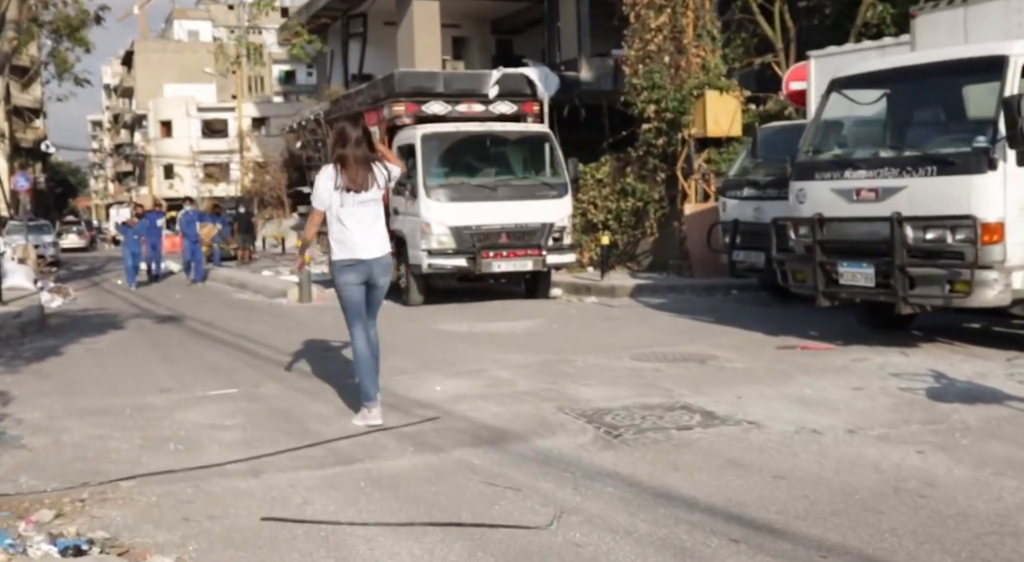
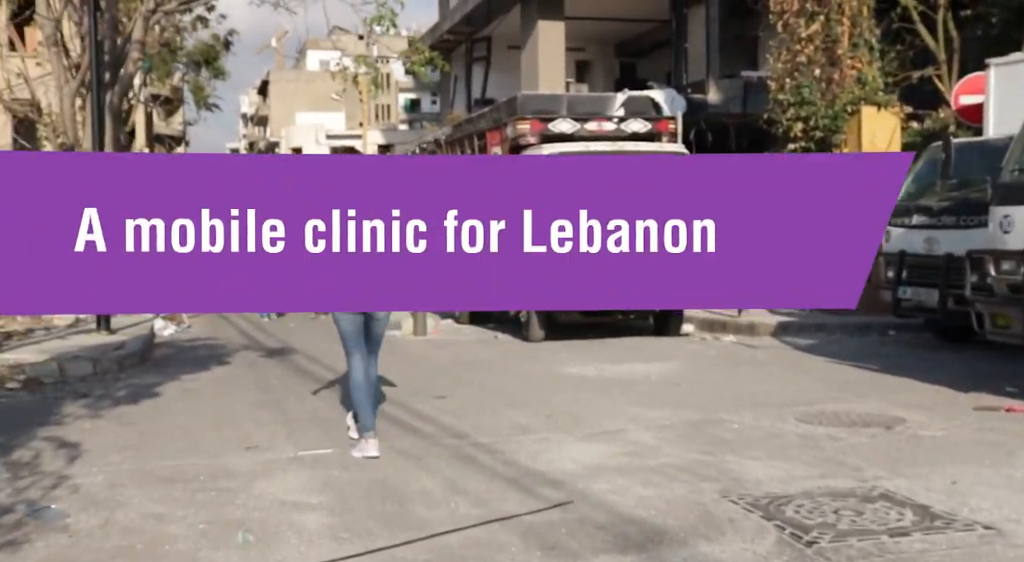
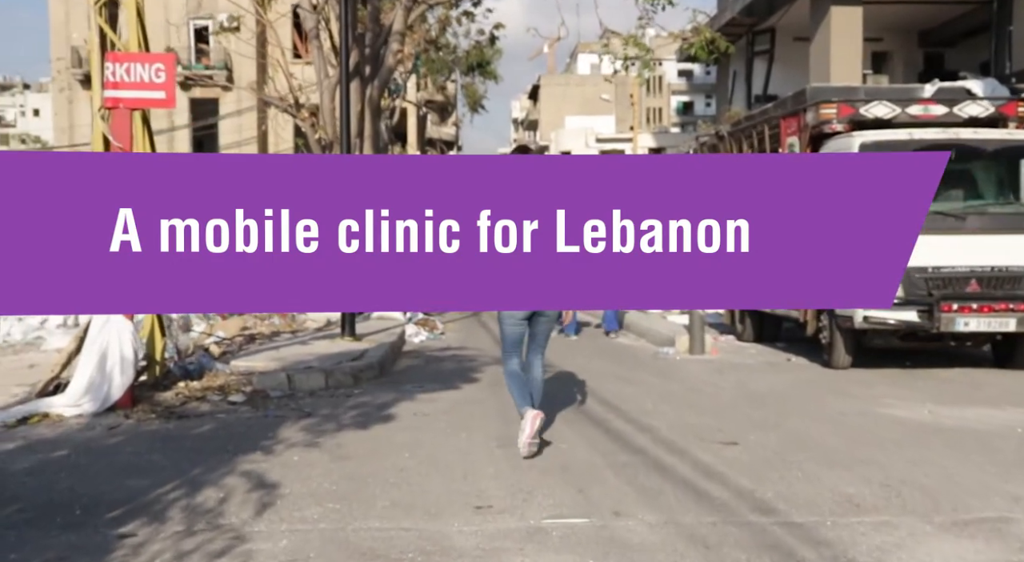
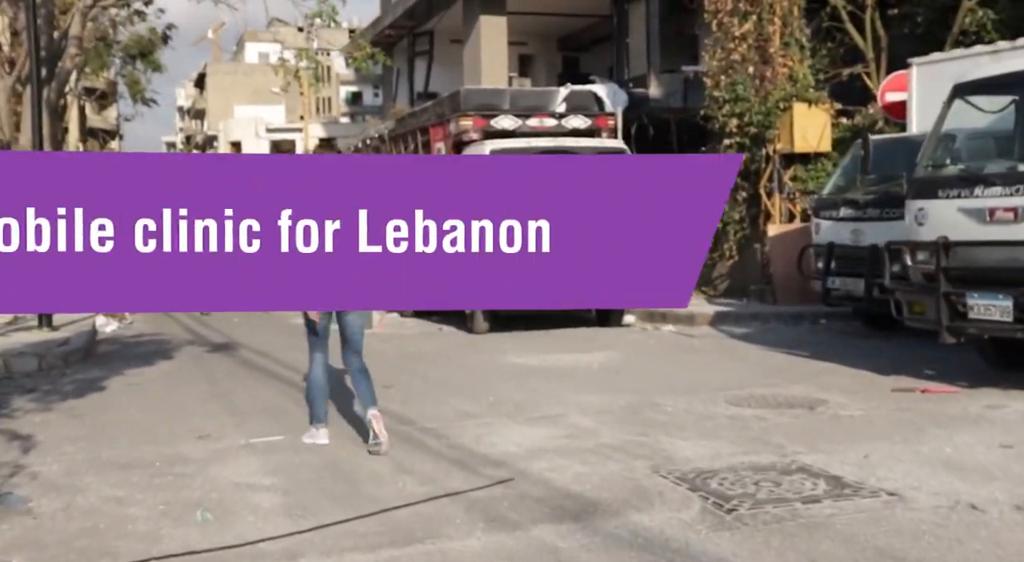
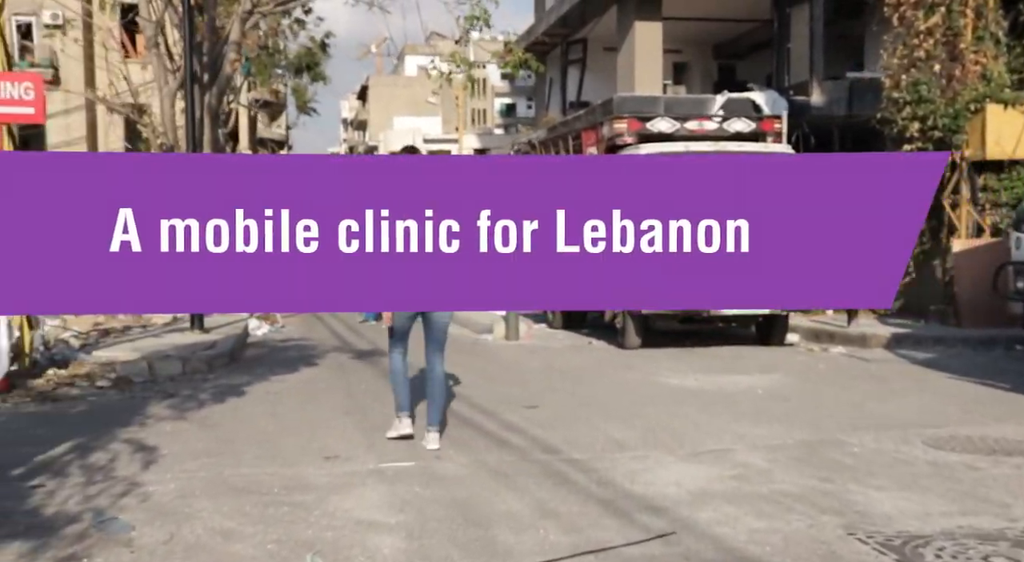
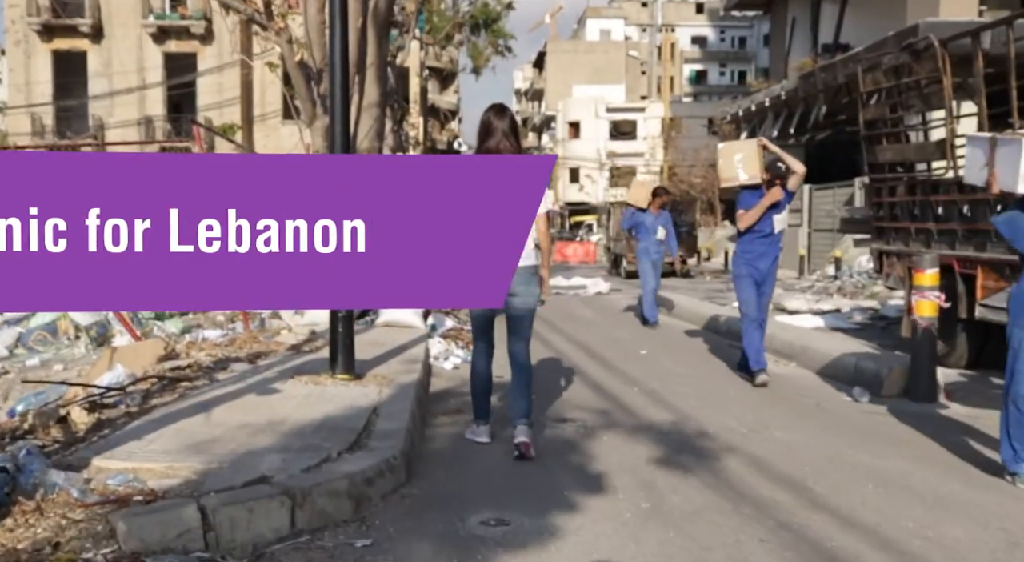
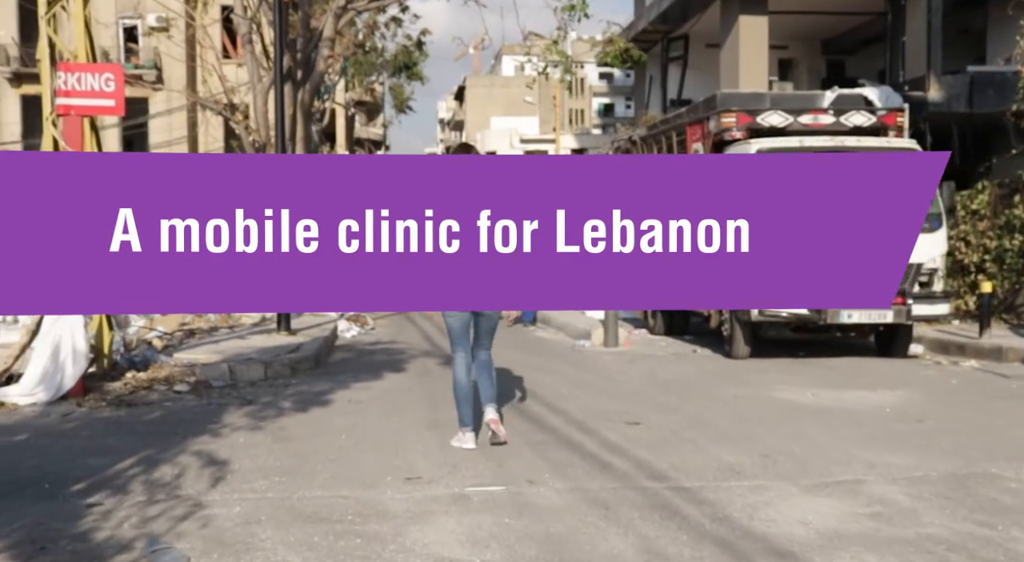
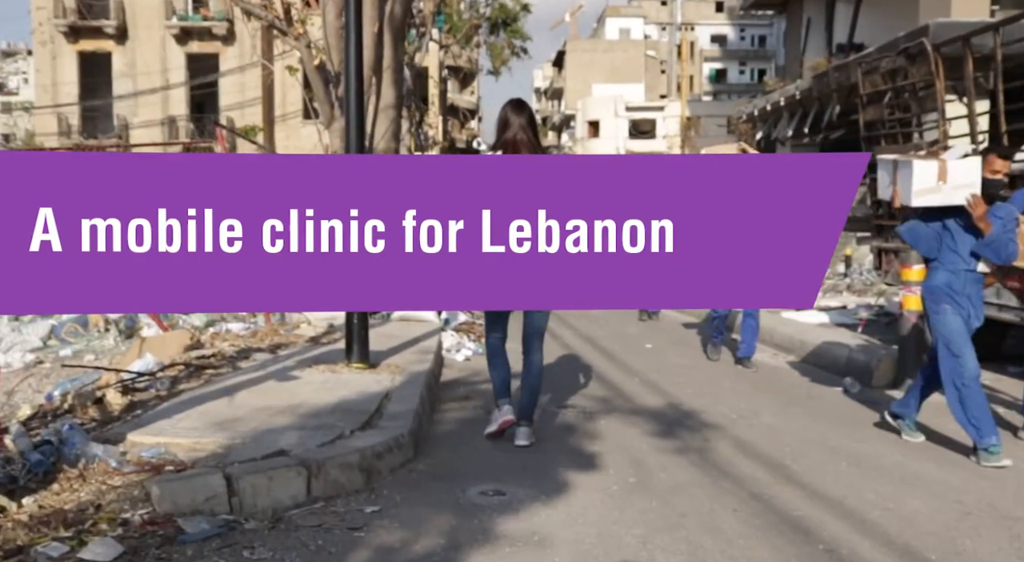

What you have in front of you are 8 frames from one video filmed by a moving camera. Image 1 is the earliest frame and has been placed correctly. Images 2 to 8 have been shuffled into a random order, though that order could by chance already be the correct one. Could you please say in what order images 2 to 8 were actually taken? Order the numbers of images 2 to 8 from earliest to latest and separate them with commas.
4, 2, 5, 7, 3, 8, 6
